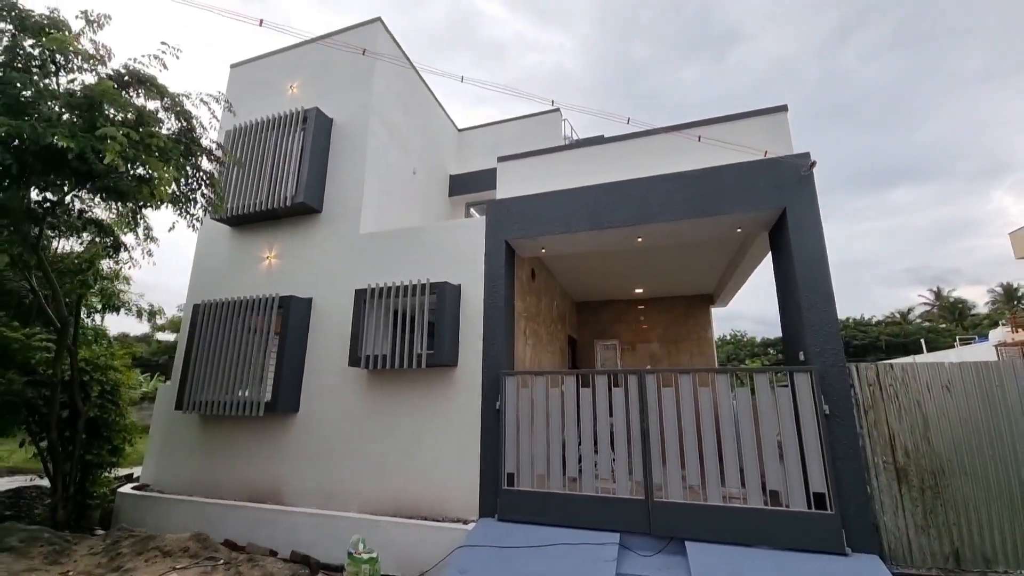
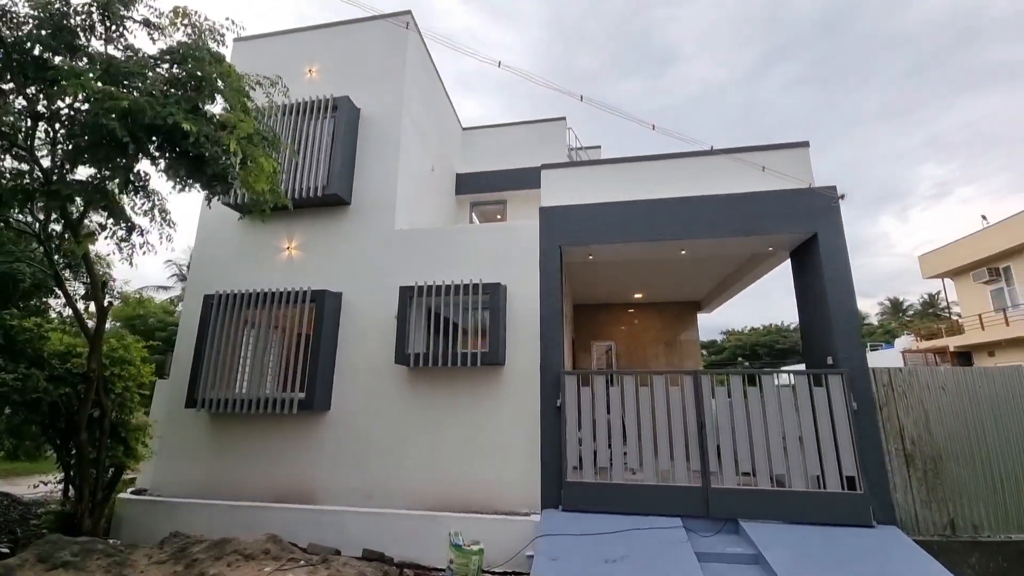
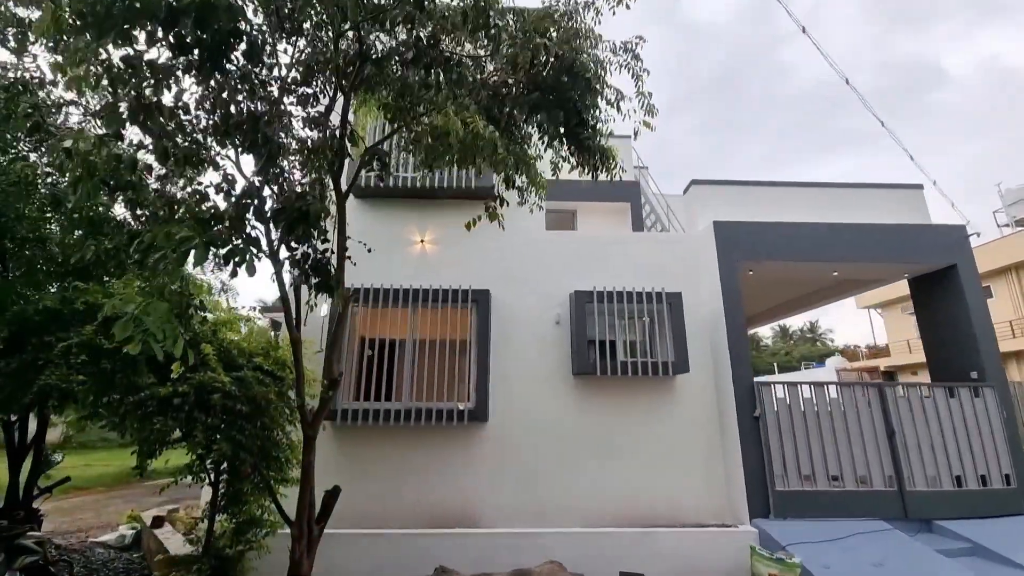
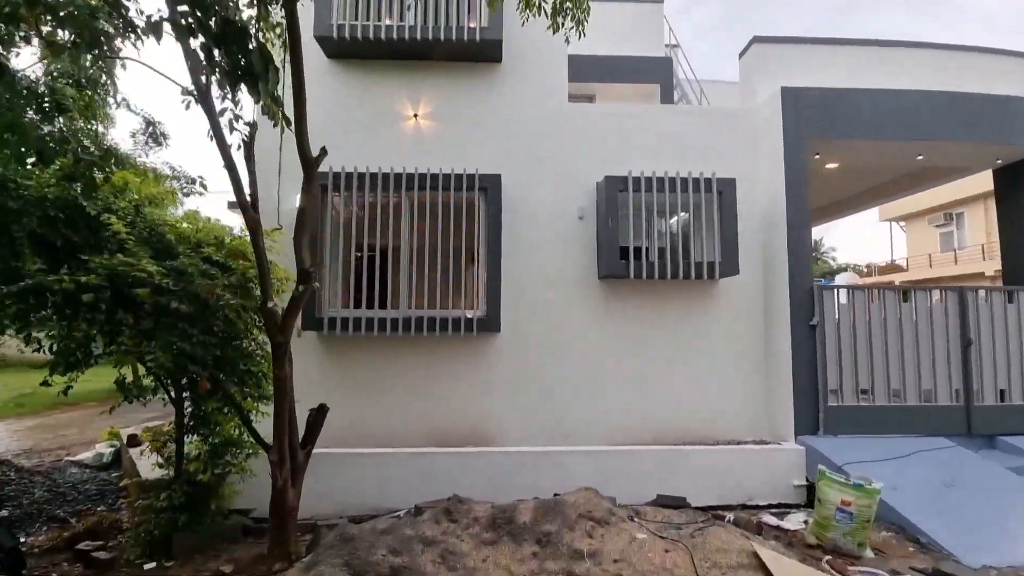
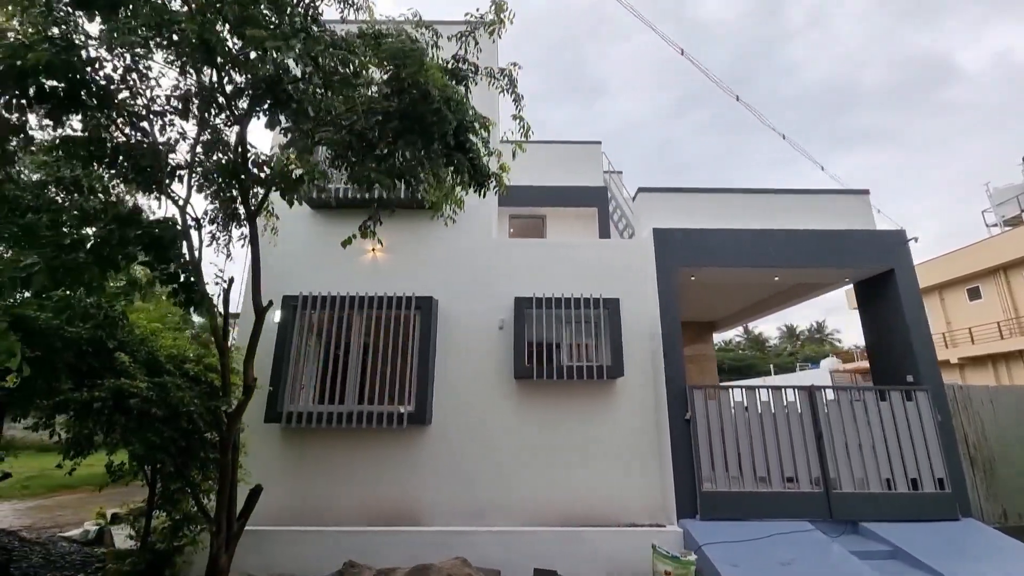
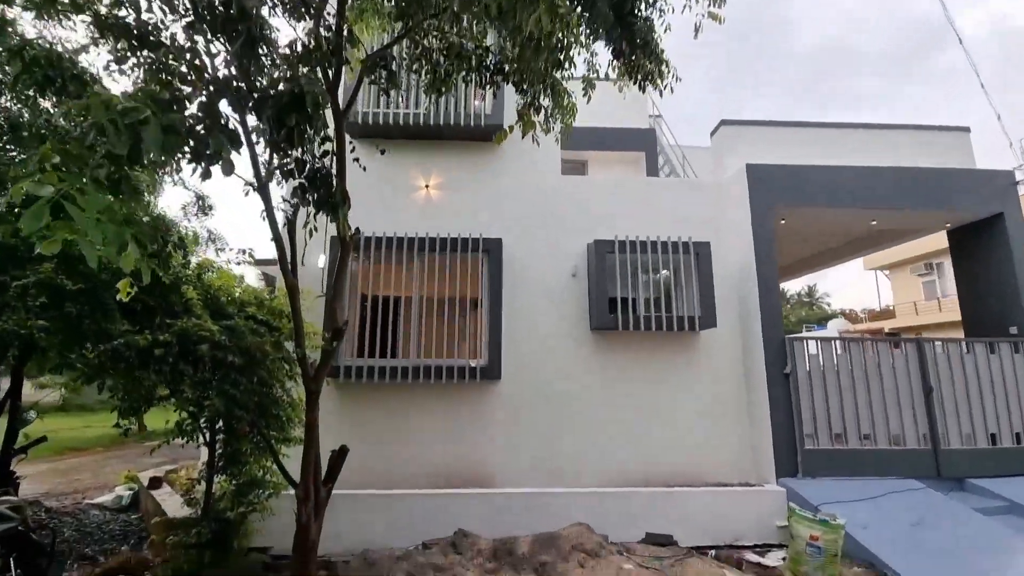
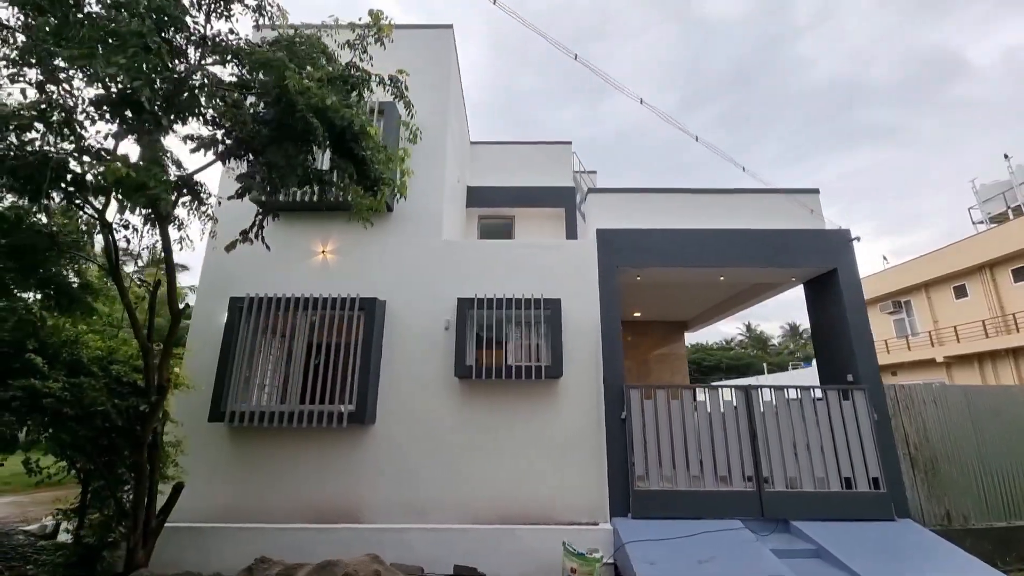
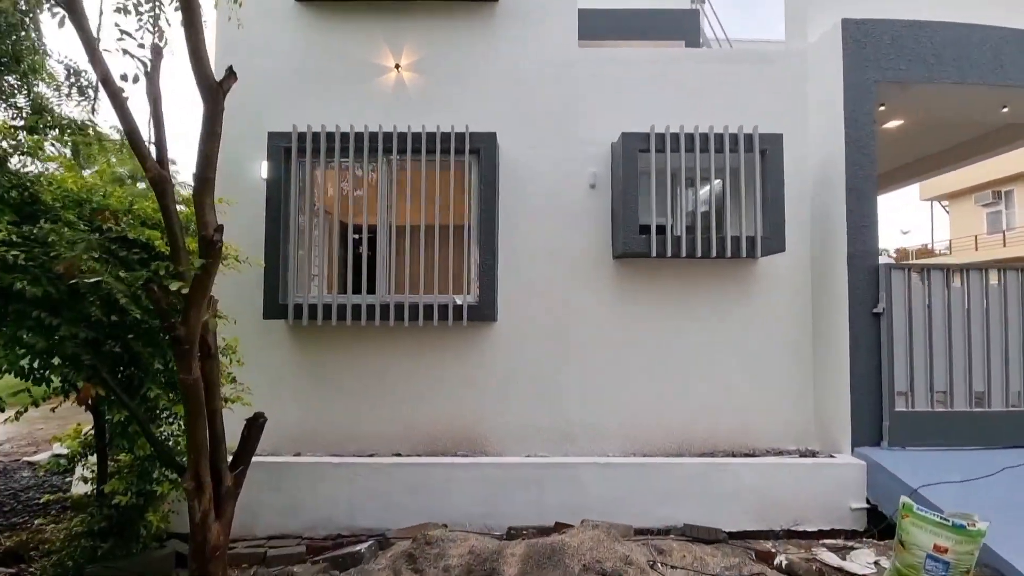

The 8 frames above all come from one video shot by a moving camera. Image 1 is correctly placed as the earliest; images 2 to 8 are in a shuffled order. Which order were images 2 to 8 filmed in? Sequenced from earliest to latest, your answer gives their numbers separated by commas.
2, 7, 5, 3, 6, 4, 8
